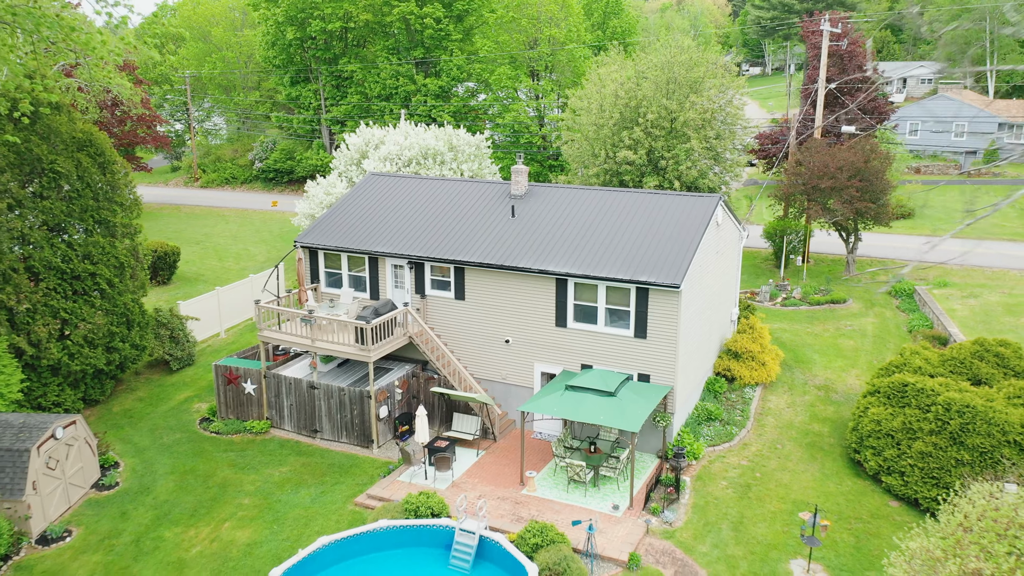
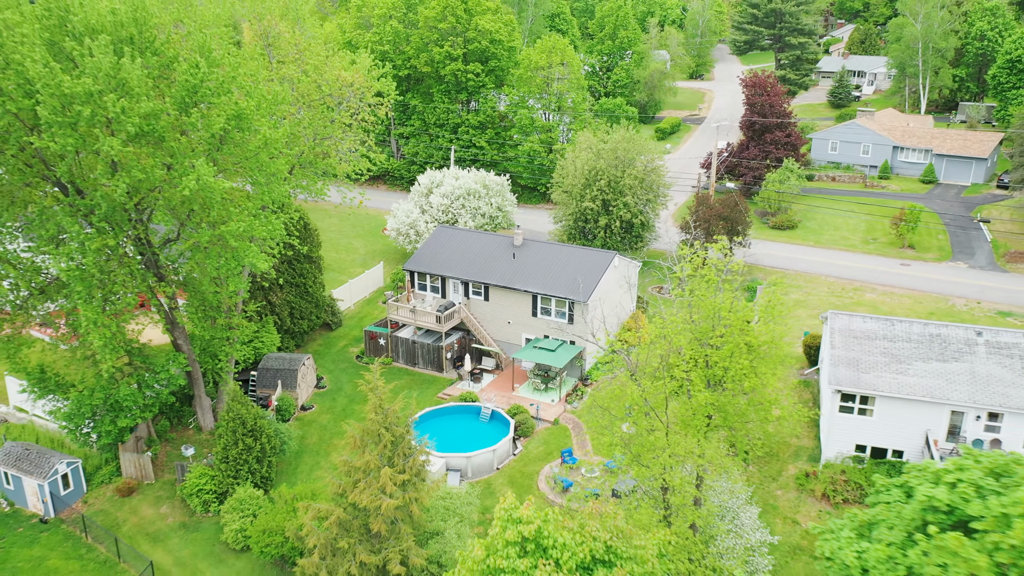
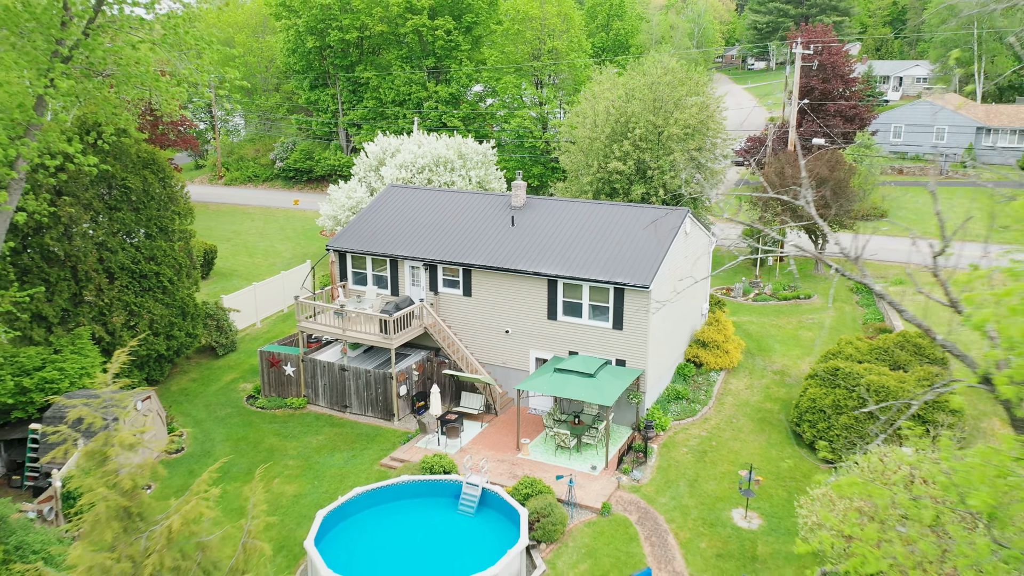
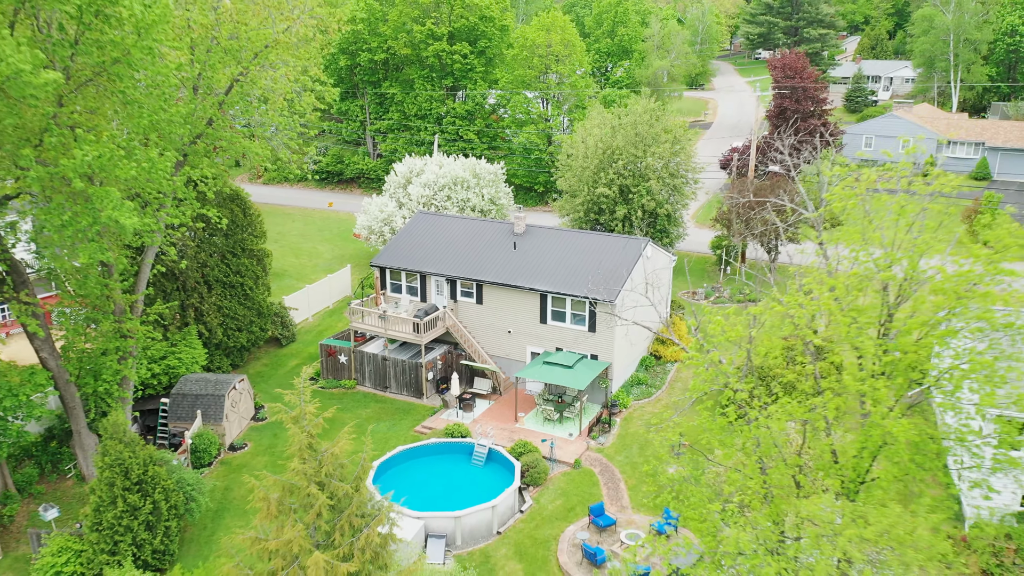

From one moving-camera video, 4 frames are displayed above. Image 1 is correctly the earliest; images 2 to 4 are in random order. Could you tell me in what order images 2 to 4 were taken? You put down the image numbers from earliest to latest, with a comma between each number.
3, 4, 2
